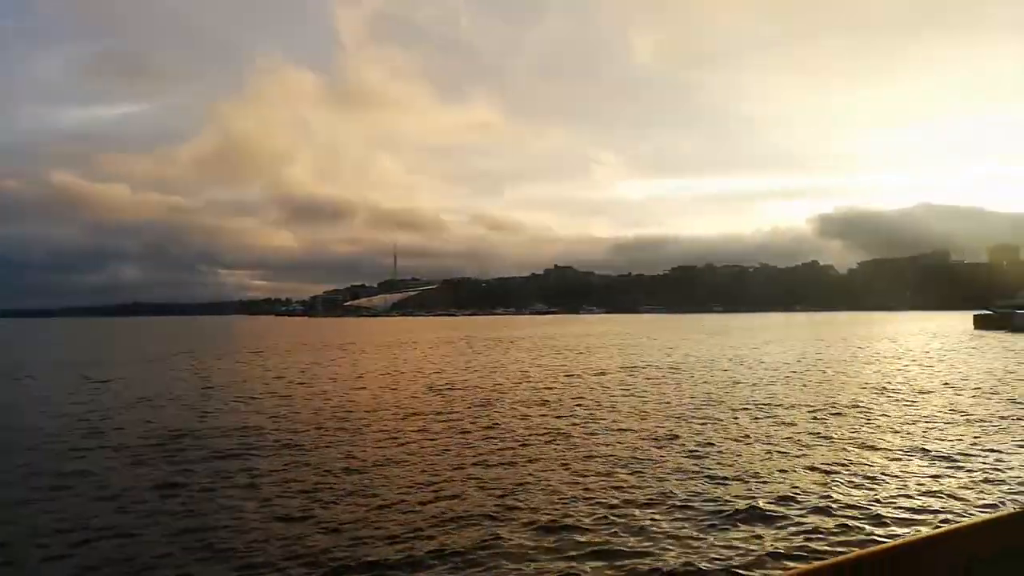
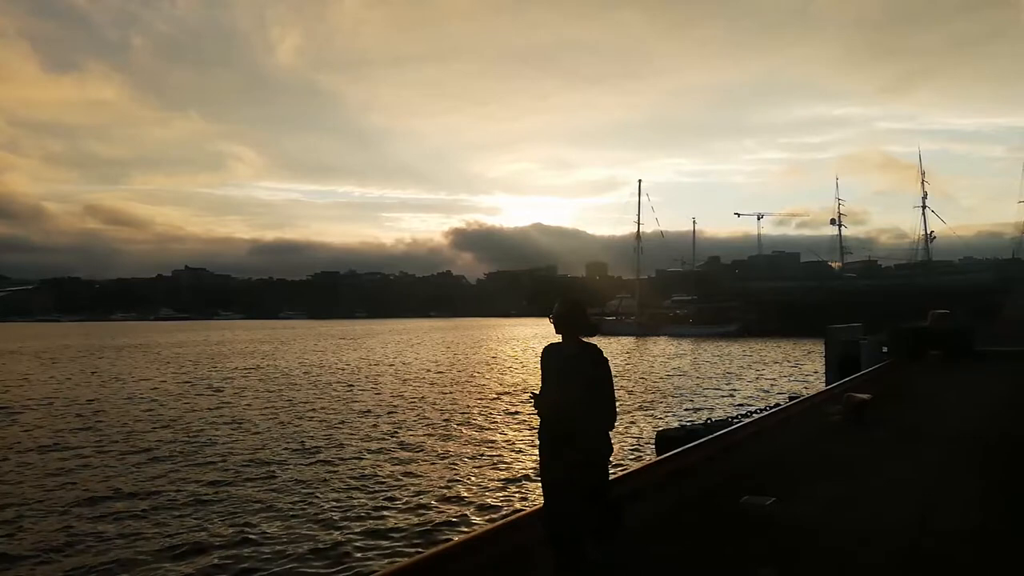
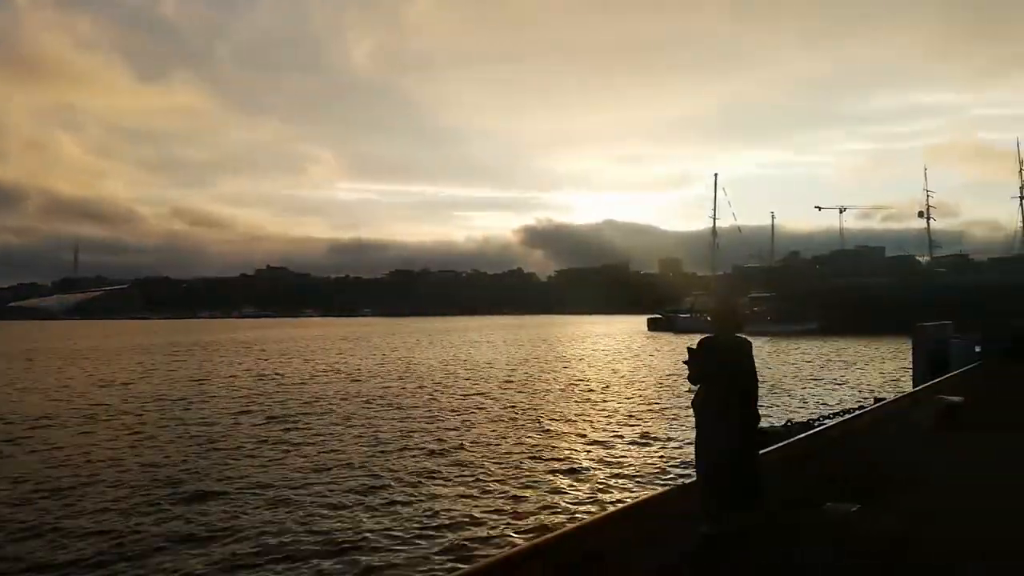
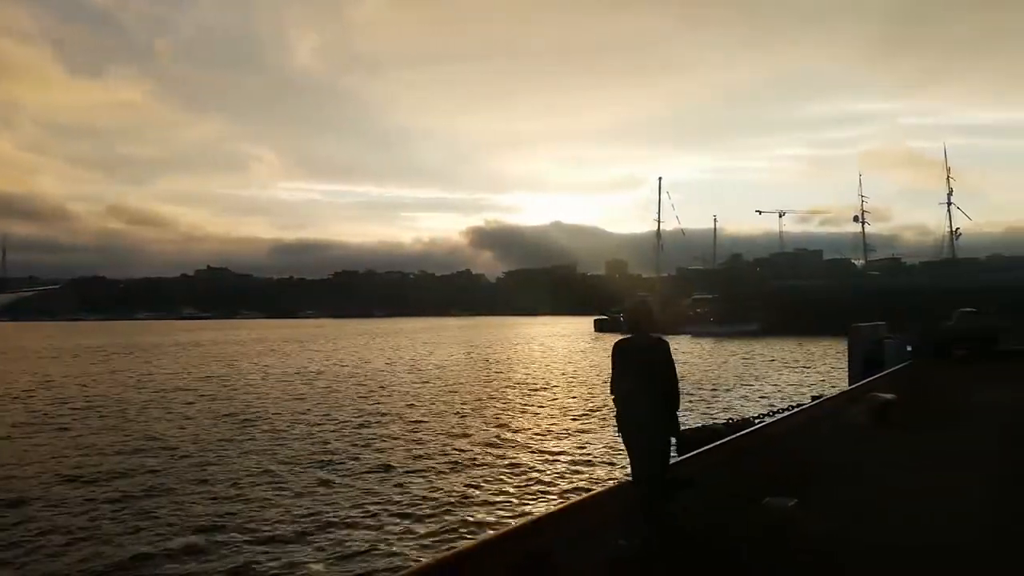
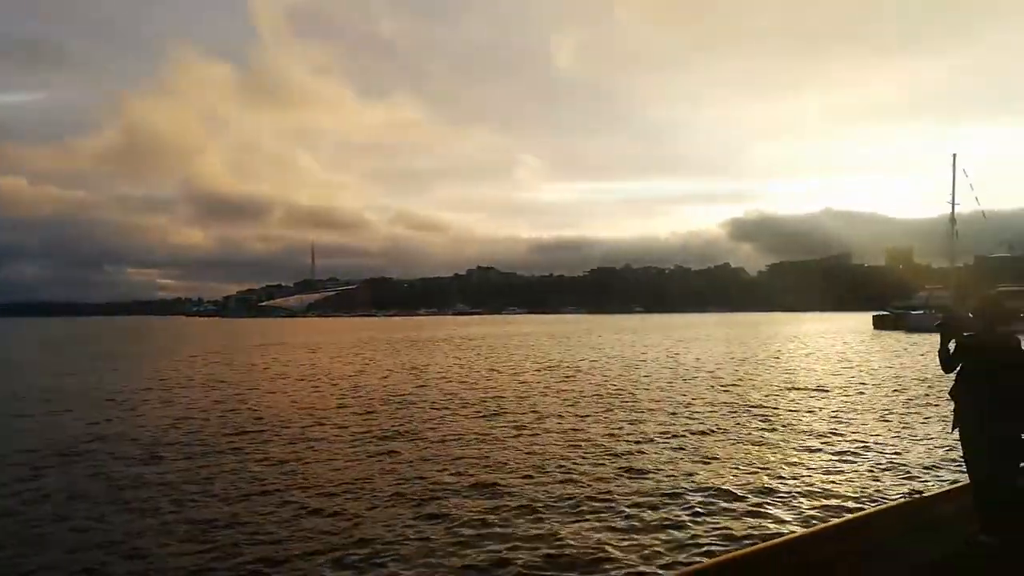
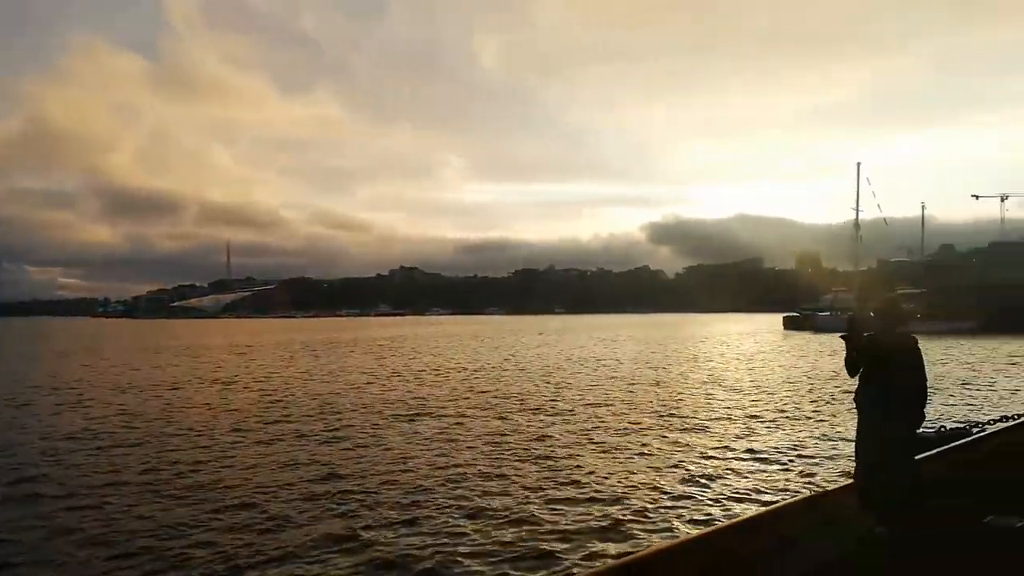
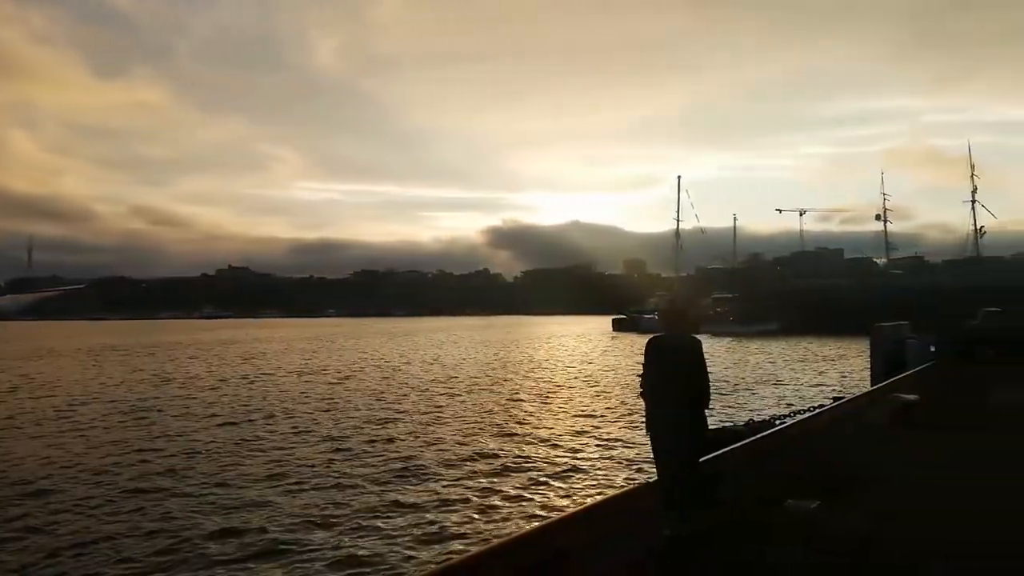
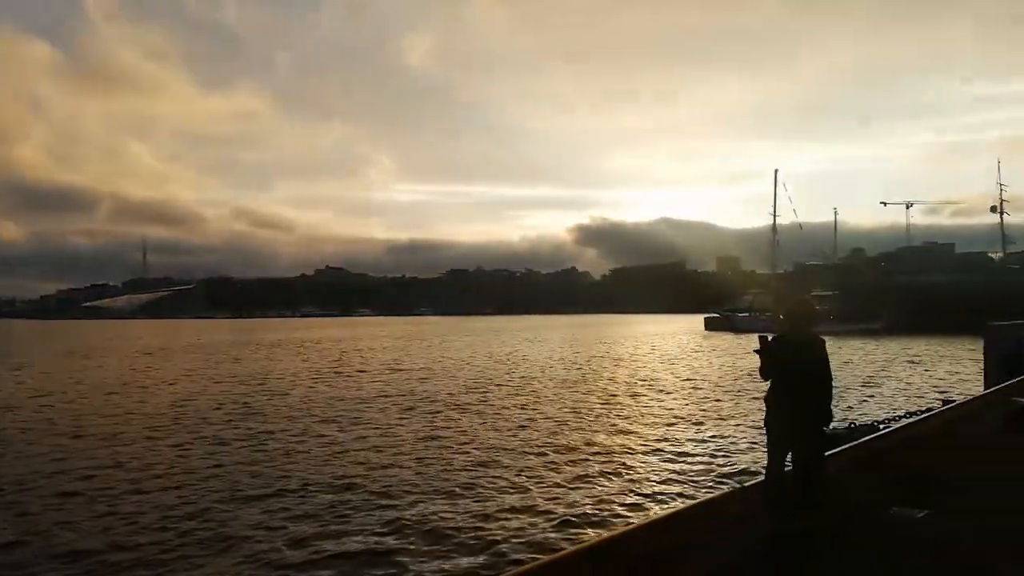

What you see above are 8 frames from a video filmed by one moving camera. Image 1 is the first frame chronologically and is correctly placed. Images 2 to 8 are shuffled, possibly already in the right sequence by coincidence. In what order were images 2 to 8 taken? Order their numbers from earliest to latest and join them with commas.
5, 6, 8, 3, 7, 4, 2
